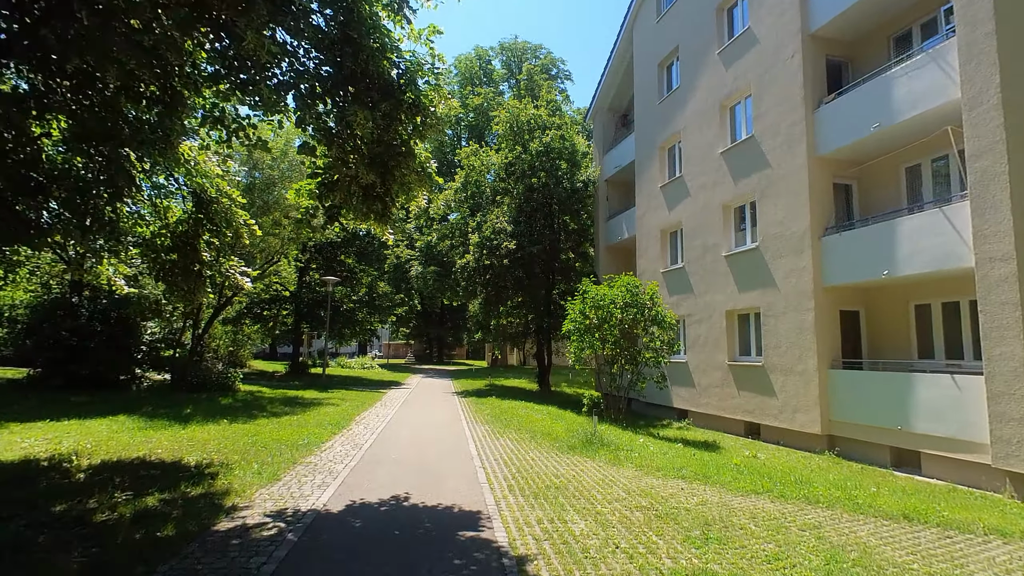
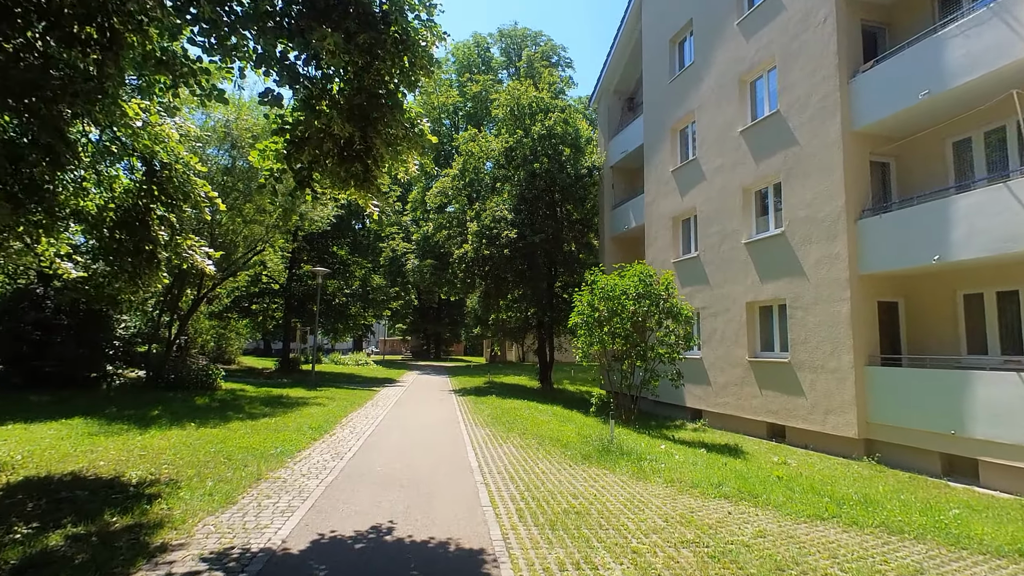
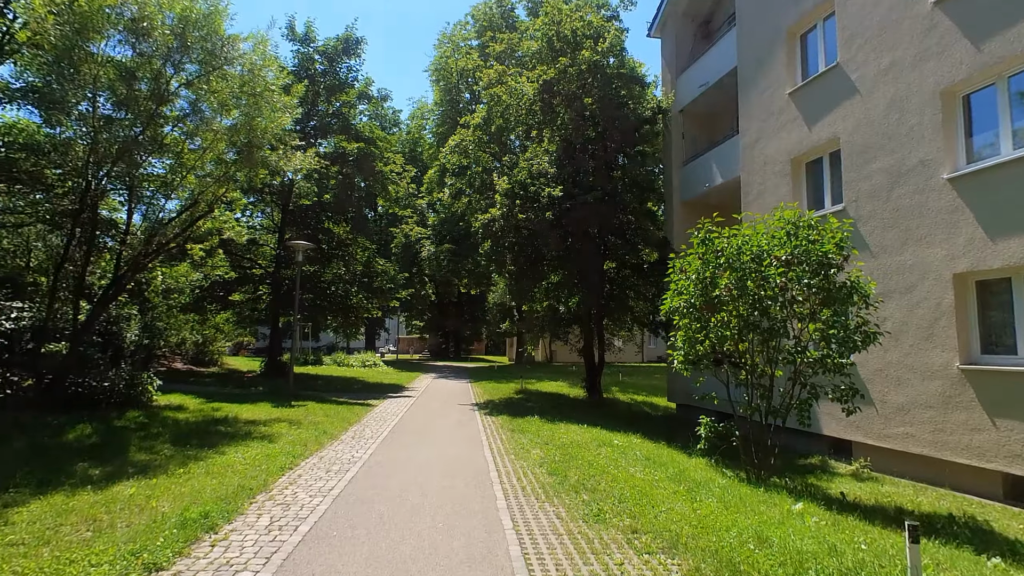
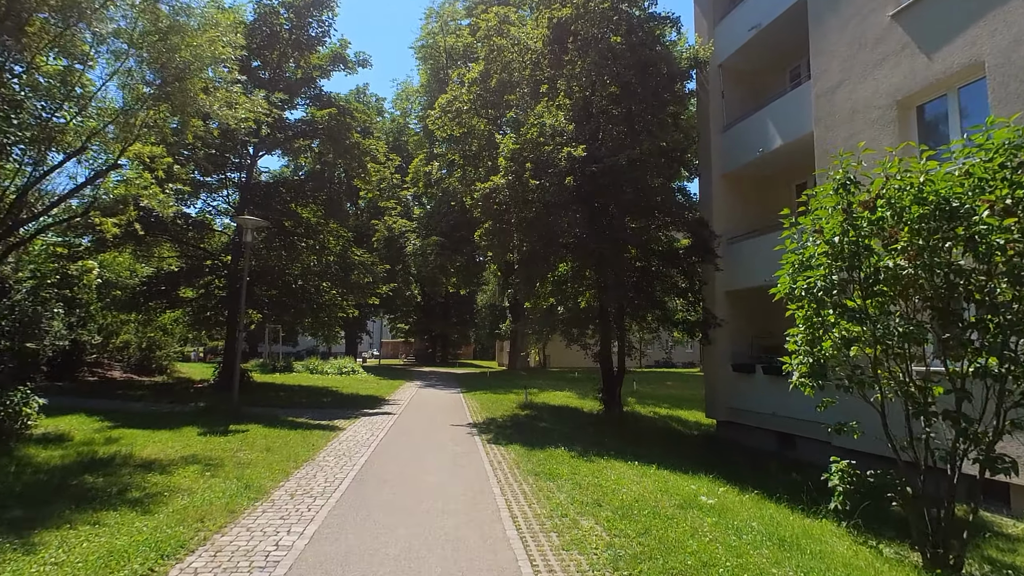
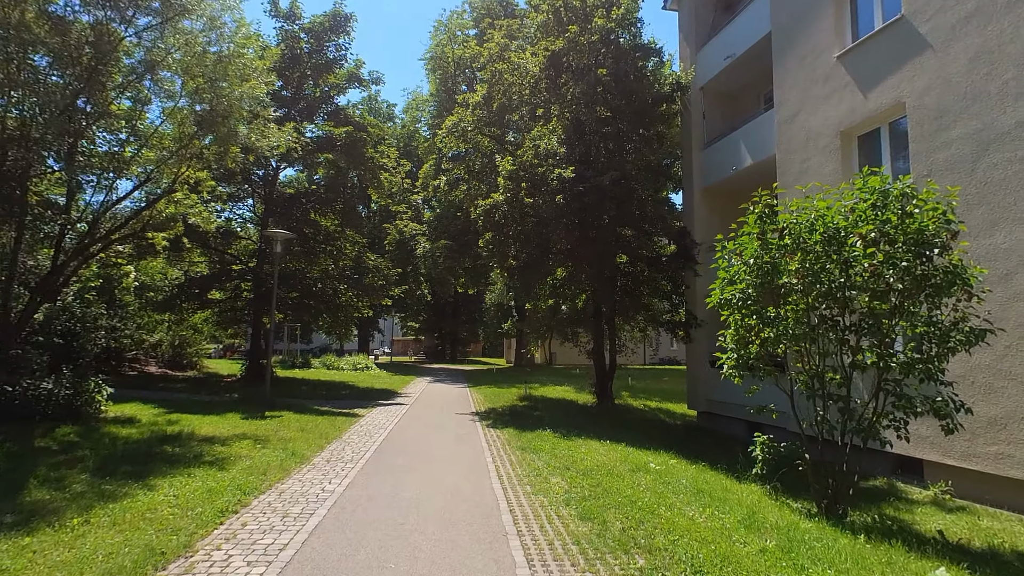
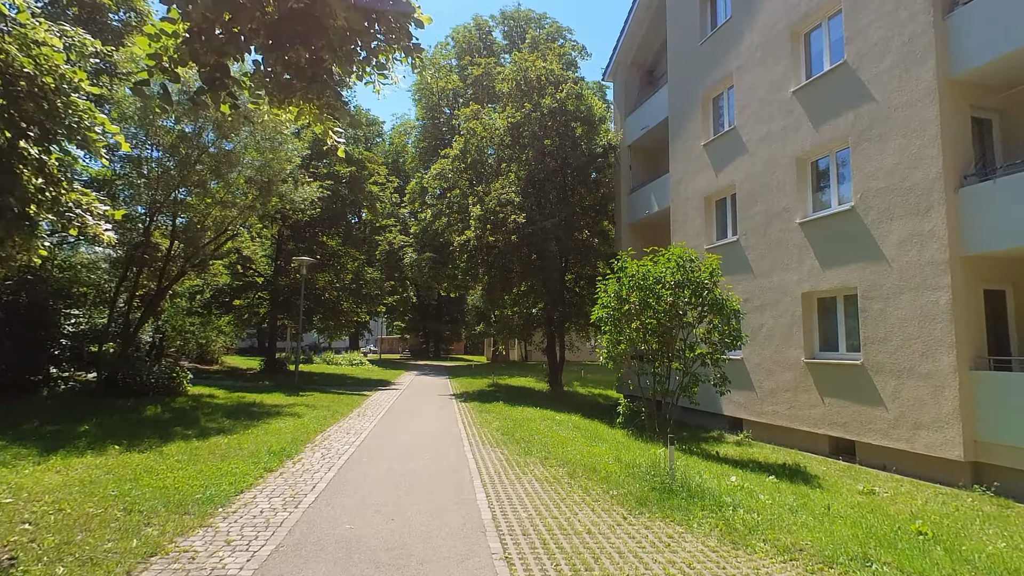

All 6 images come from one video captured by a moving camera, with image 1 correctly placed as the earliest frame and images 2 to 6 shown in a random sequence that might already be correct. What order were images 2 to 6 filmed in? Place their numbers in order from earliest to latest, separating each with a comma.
2, 6, 3, 5, 4
